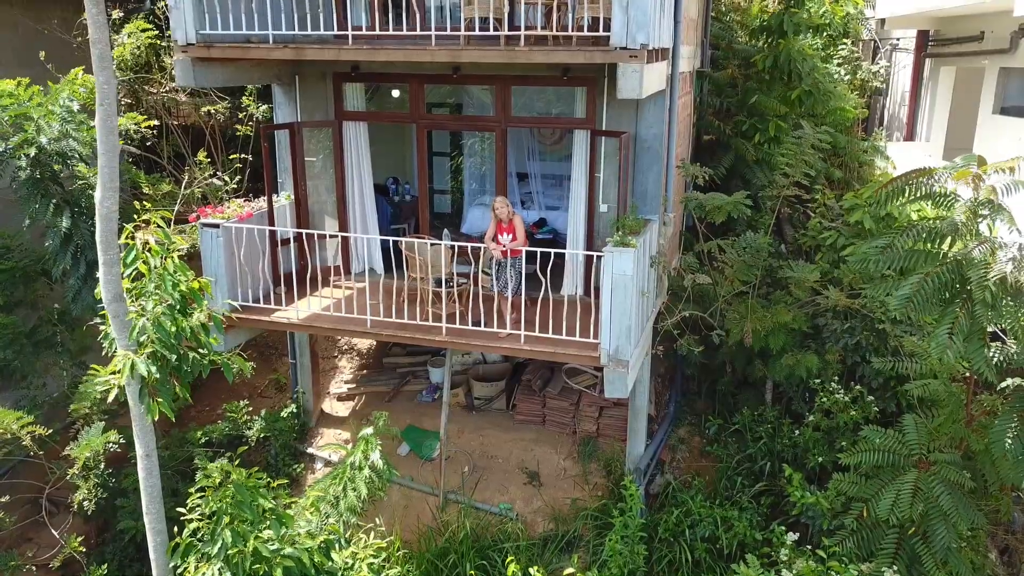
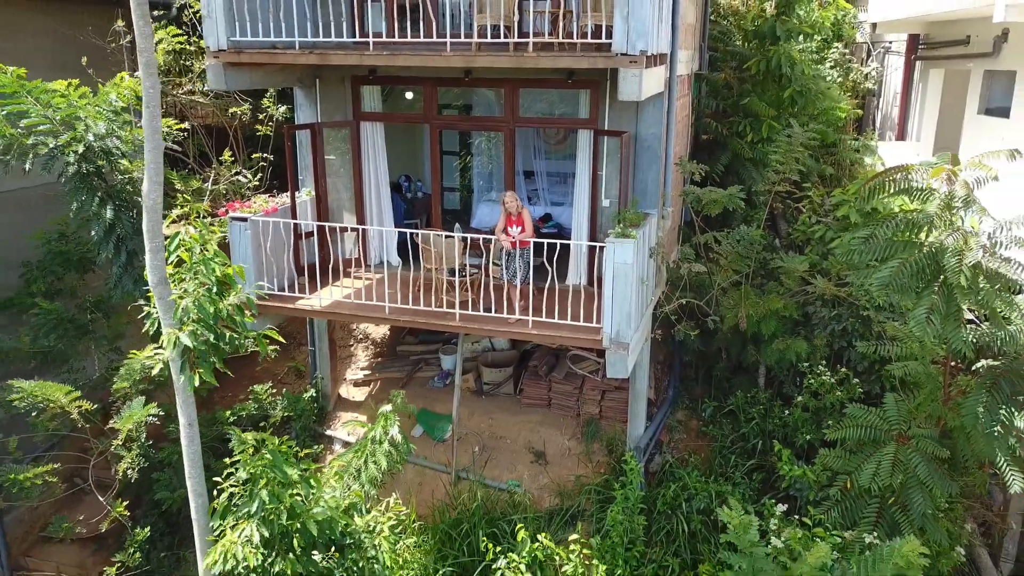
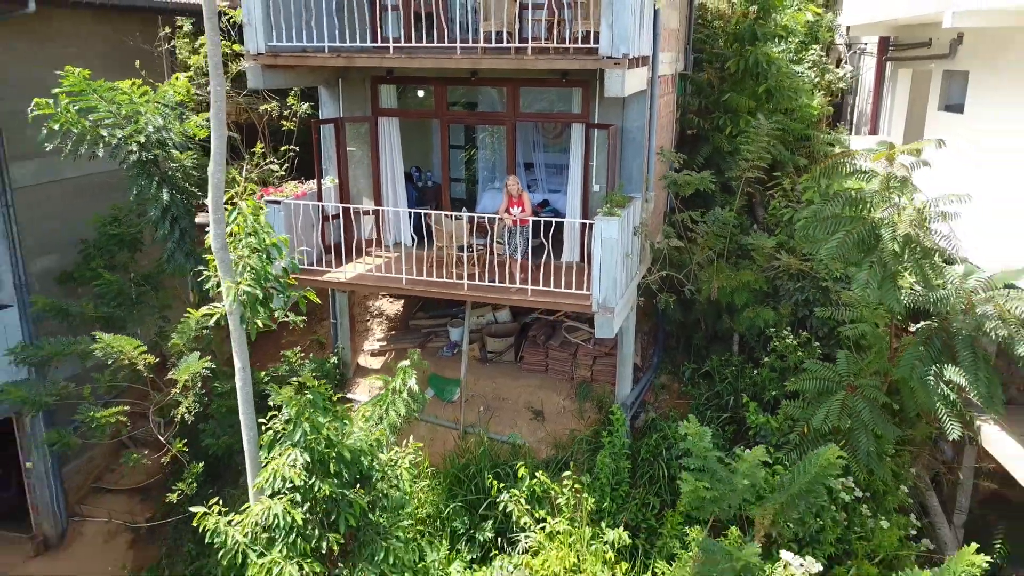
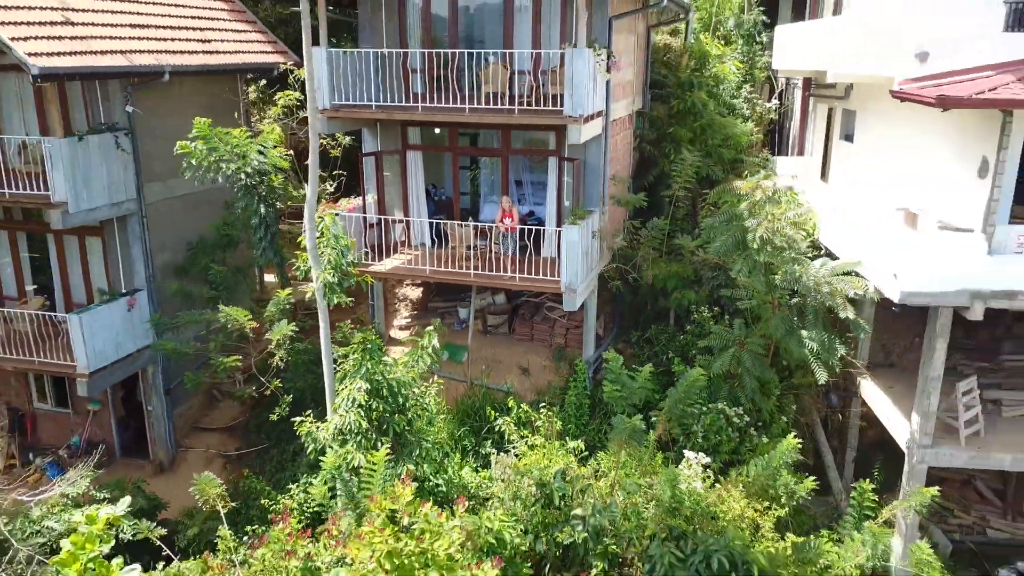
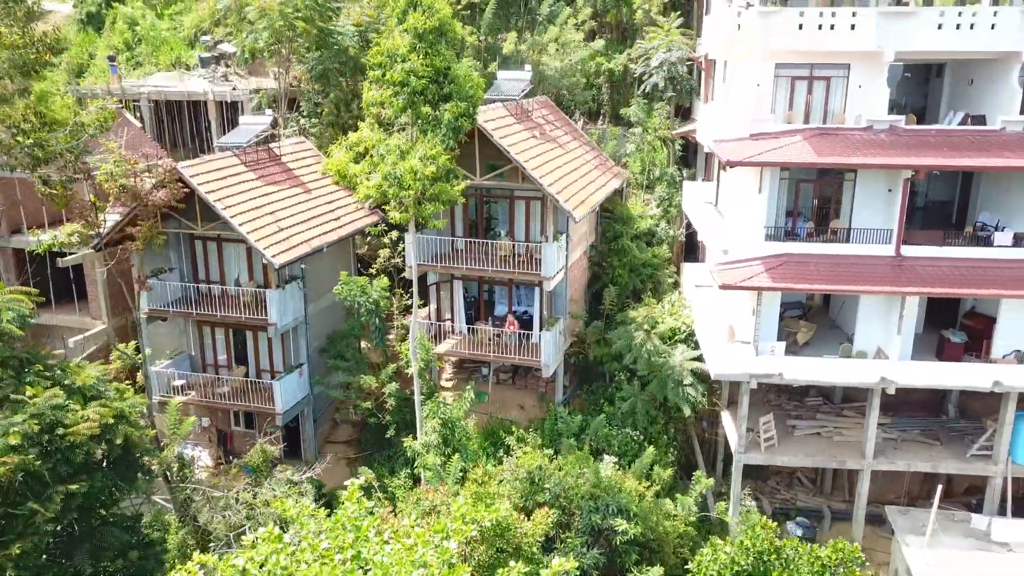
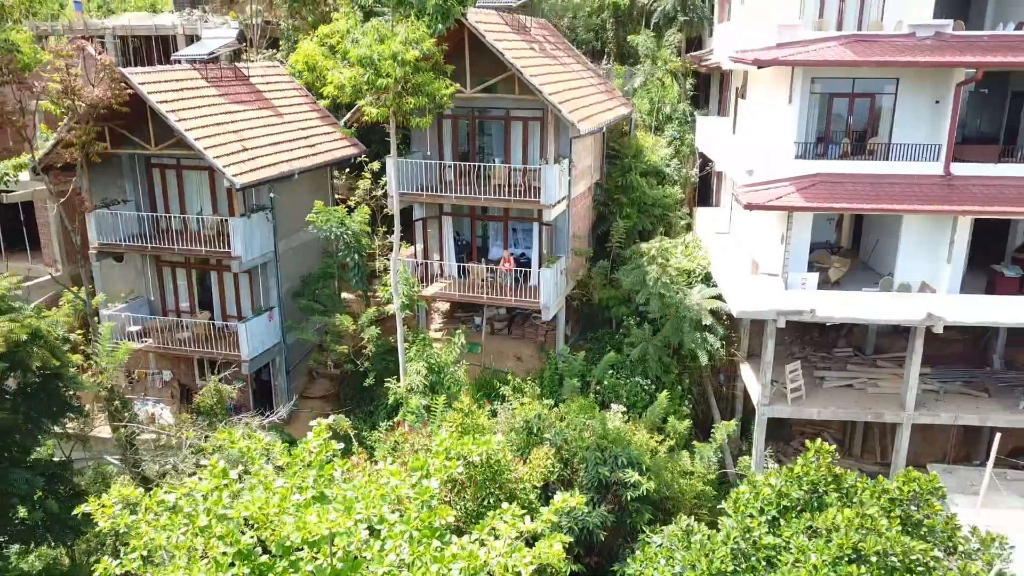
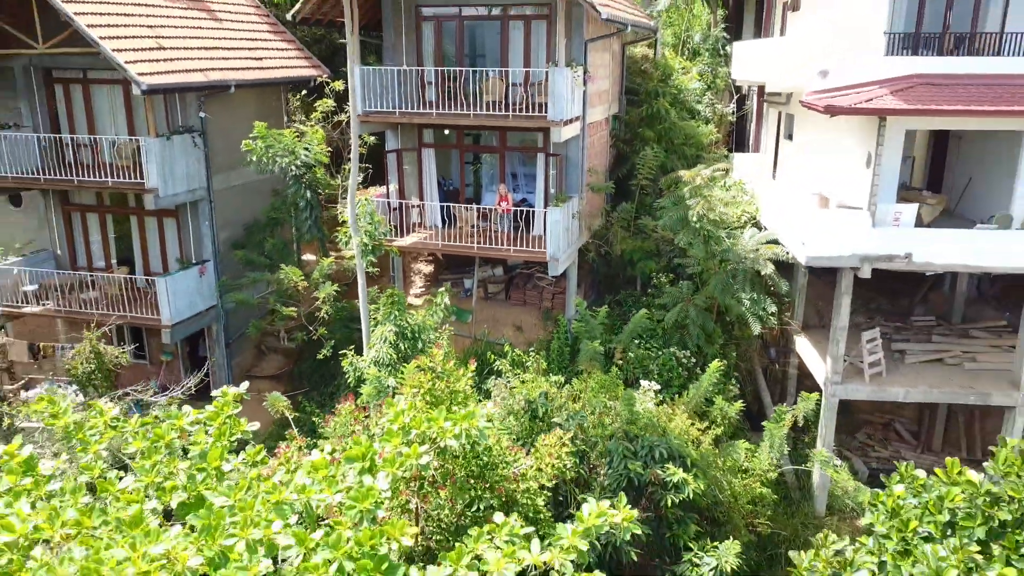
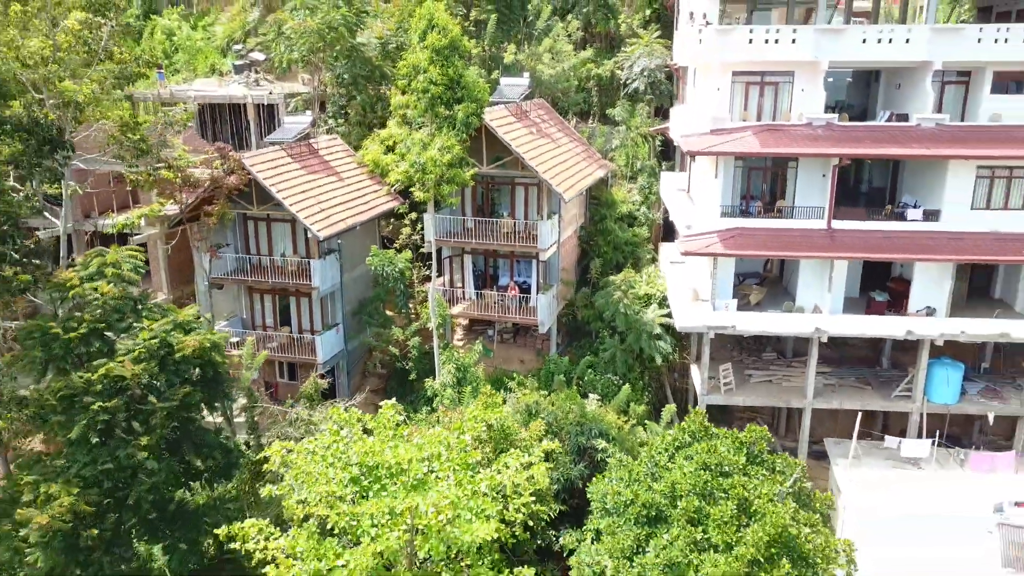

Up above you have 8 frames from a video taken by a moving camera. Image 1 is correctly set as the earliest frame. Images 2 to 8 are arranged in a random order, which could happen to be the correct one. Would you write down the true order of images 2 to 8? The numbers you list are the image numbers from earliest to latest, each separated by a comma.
2, 3, 4, 7, 6, 5, 8
